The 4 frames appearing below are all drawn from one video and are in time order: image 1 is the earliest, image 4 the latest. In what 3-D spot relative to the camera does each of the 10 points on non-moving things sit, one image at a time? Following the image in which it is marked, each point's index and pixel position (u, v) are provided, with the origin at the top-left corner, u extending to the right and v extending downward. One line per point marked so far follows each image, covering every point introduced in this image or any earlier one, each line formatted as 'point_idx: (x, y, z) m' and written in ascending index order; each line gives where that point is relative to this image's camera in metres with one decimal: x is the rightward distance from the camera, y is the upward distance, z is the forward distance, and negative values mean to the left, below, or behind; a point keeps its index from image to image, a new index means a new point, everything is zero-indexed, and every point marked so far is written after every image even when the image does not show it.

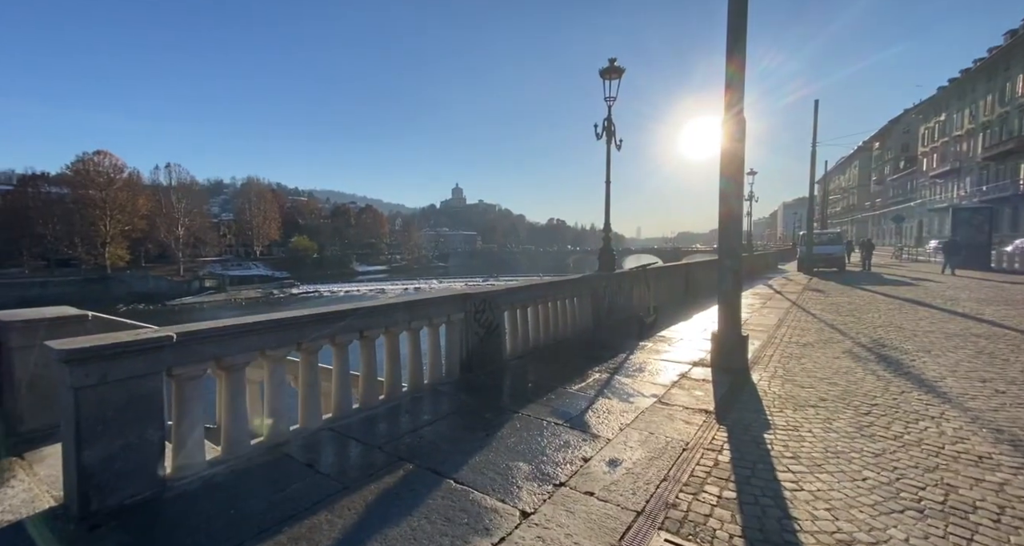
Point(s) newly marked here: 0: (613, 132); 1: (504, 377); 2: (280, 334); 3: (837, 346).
0: (+1.9, +2.7, +9.1) m
1: (-0.1, -1.2, +5.6) m
2: (-1.8, -0.5, +3.7) m
3: (+4.4, -1.0, +6.5) m
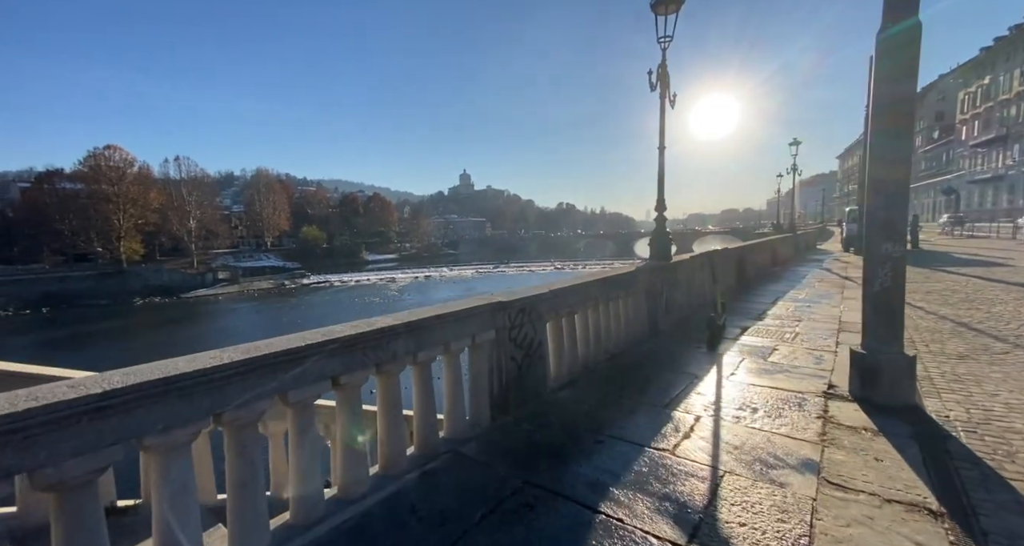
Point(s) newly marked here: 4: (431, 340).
0: (+2.4, +2.9, +7.2) m
1: (+0.3, -1.2, +3.9) m
2: (-1.4, -0.5, +2.0) m
3: (+4.9, -0.9, +4.6) m
4: (-0.5, -0.5, +3.2) m
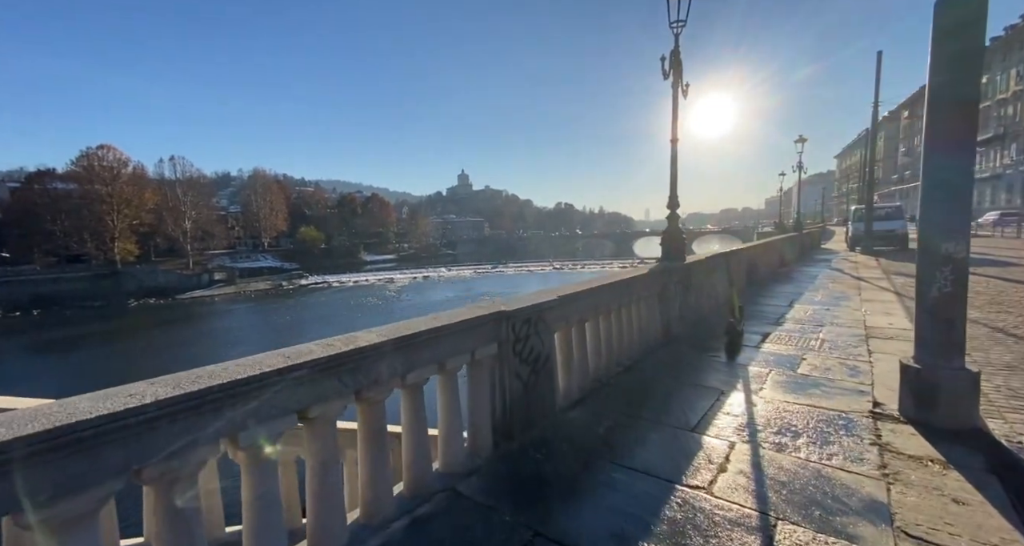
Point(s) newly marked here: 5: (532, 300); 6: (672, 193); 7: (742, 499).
0: (+2.4, +2.8, +6.8) m
1: (+0.4, -1.2, +3.4) m
2: (-1.4, -0.6, +1.5) m
3: (+4.9, -0.9, +4.2) m
4: (-0.5, -0.5, +2.7) m
5: (+0.2, -0.2, +3.7) m
6: (+2.3, +1.1, +6.8) m
7: (+1.3, -1.2, +2.6) m
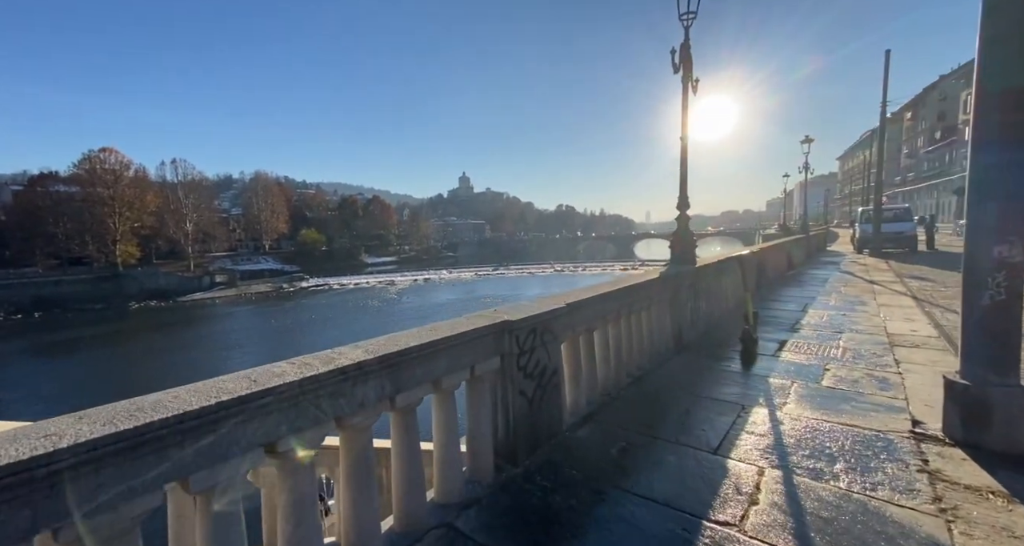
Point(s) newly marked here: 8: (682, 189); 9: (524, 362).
0: (+2.4, +2.8, +6.4) m
1: (+0.4, -1.3, +3.0) m
2: (-1.4, -0.6, +1.2) m
3: (+4.9, -0.9, +3.8) m
4: (-0.5, -0.5, +2.4) m
5: (+0.2, -0.2, +3.4) m
6: (+2.3, +1.1, +6.4) m
7: (+1.3, -1.3, +2.2) m
8: (+2.3, +1.1, +6.5) m
9: (+0.1, -0.6, +3.1) m
